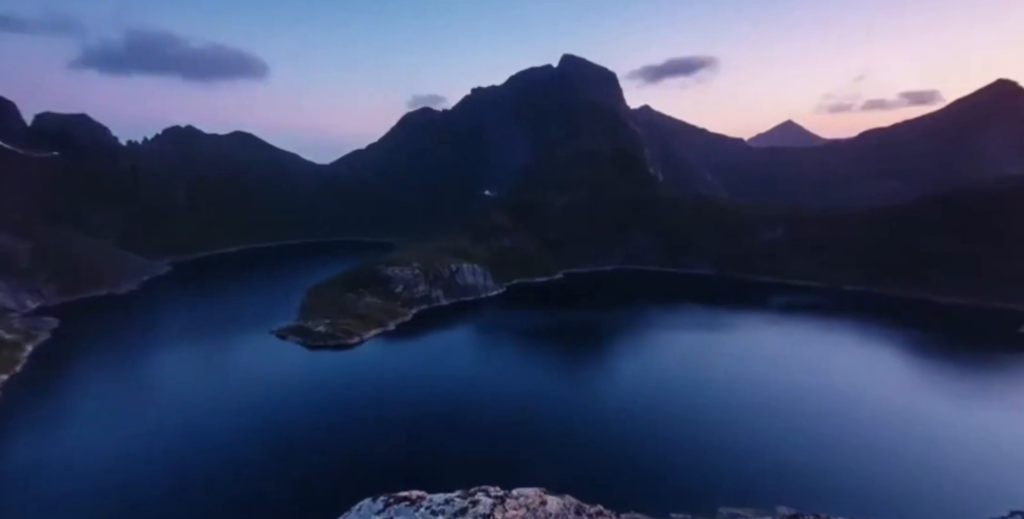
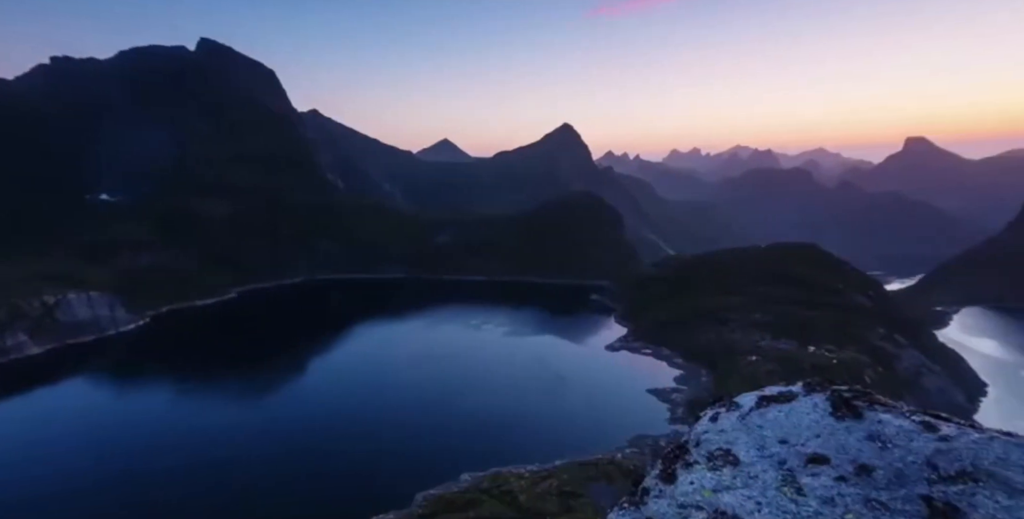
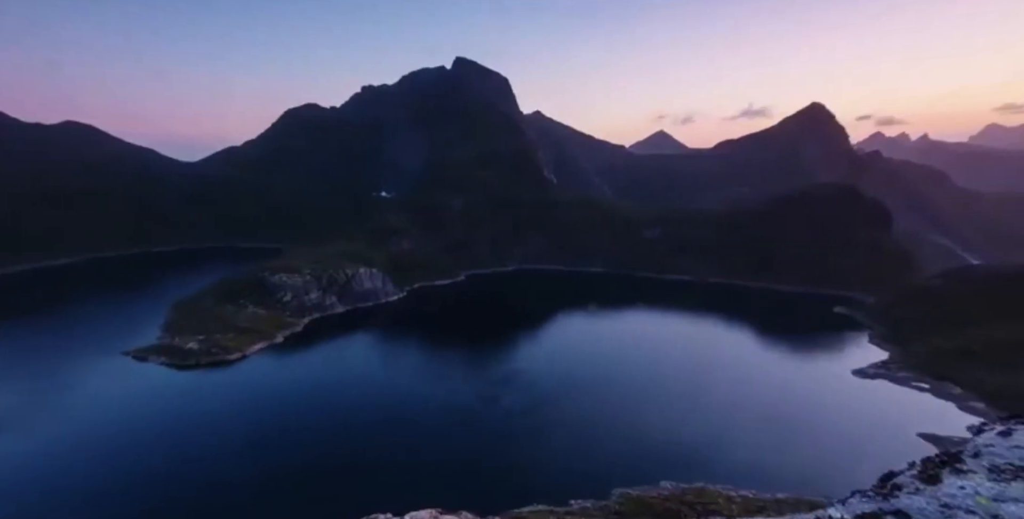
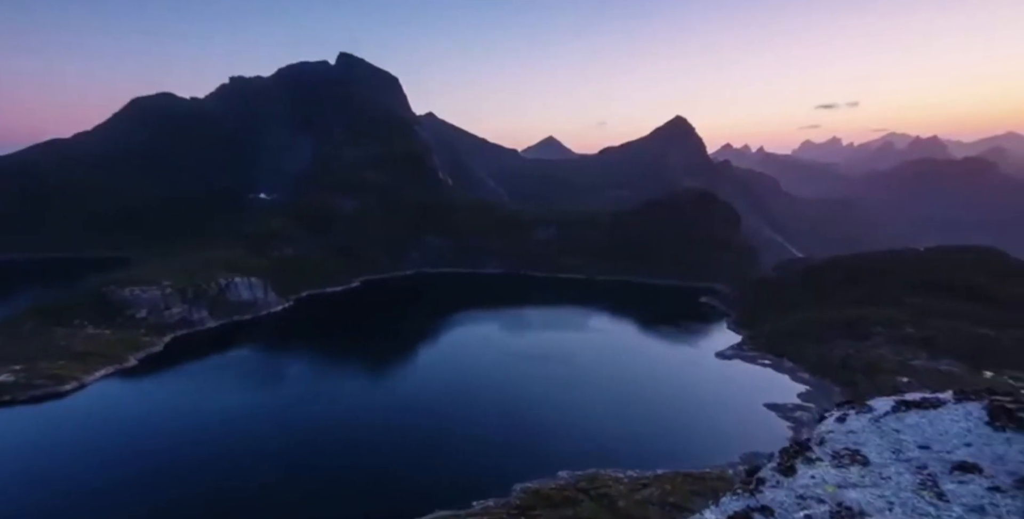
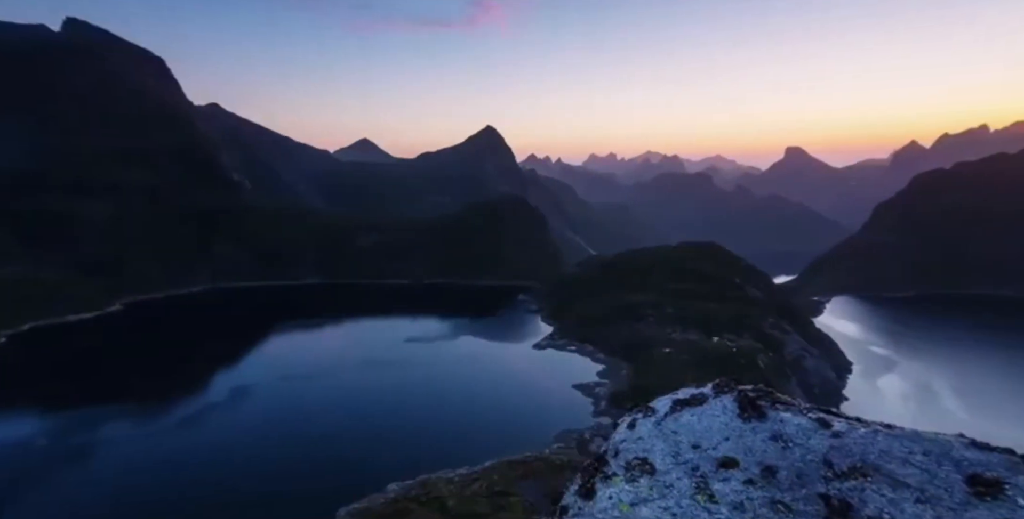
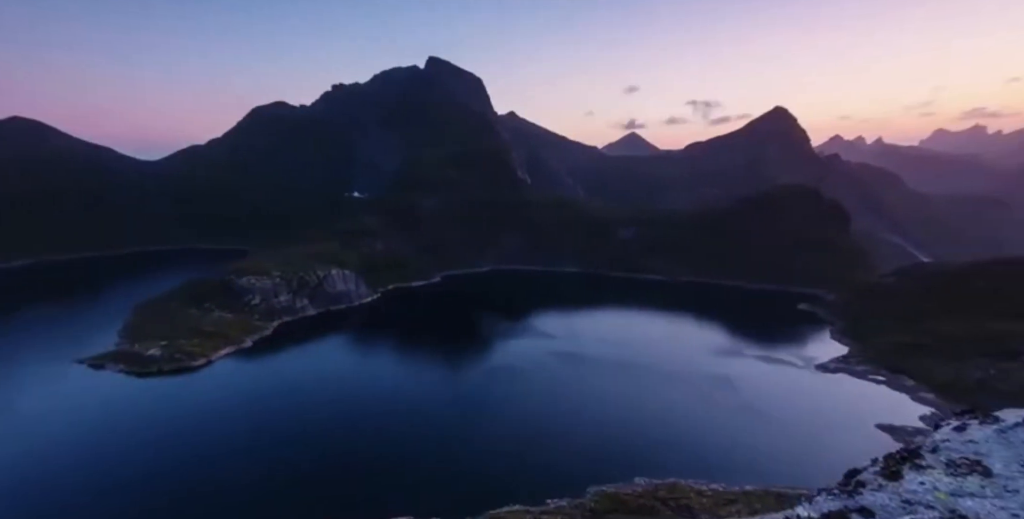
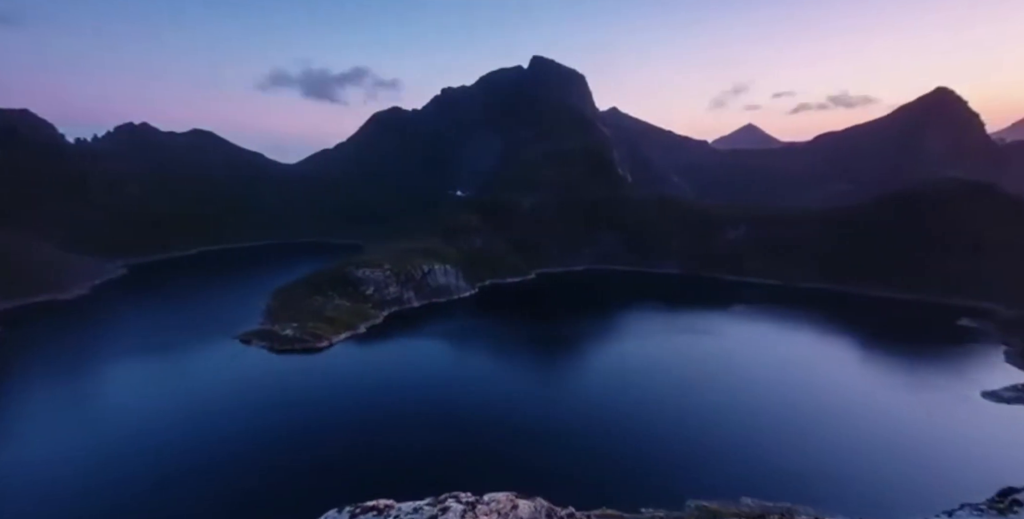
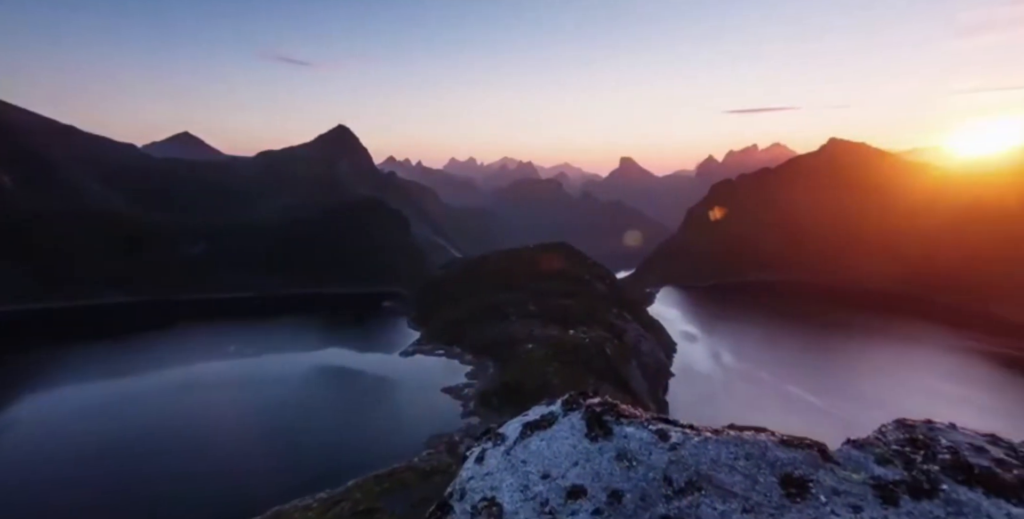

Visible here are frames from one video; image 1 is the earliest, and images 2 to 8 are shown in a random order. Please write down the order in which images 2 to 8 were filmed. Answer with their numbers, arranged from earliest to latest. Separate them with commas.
7, 3, 6, 4, 2, 5, 8
